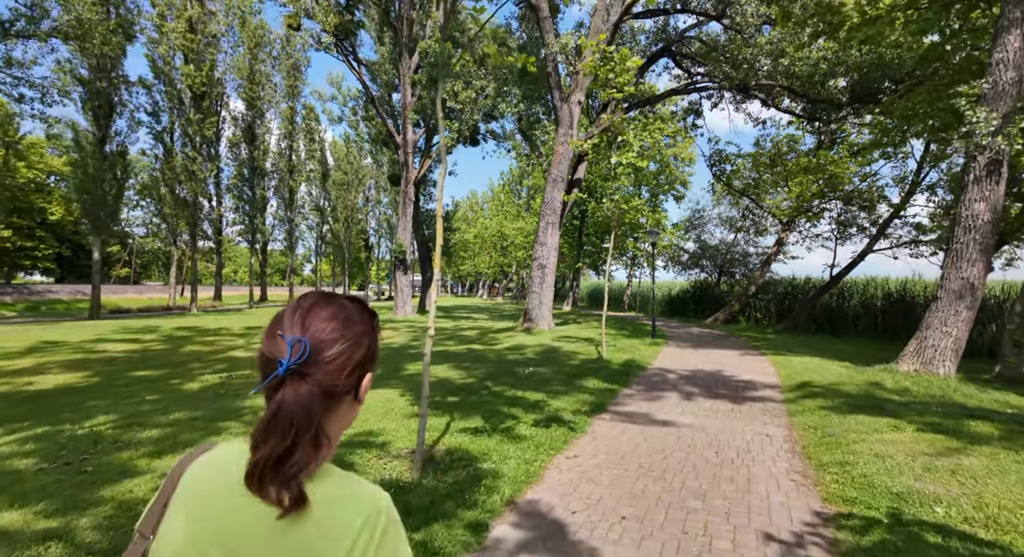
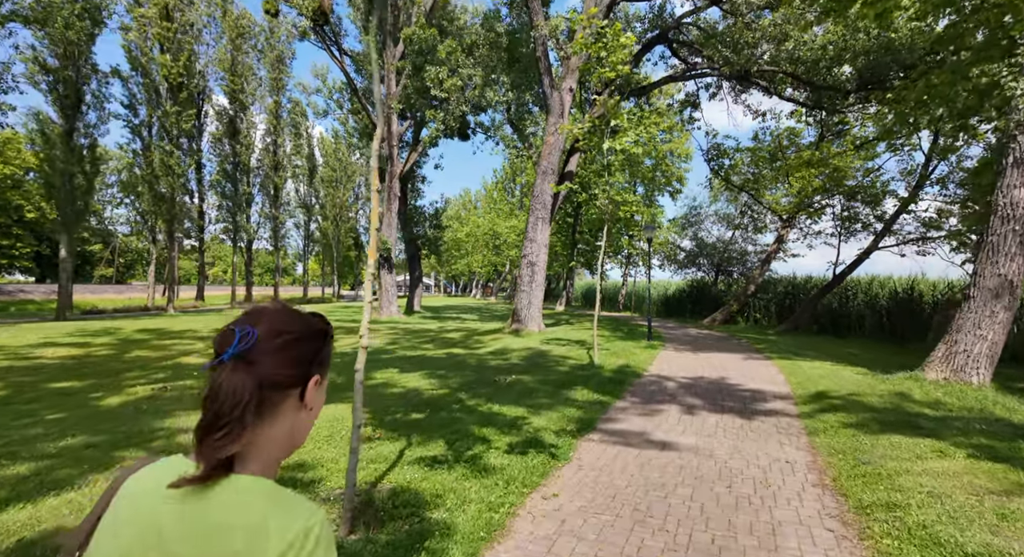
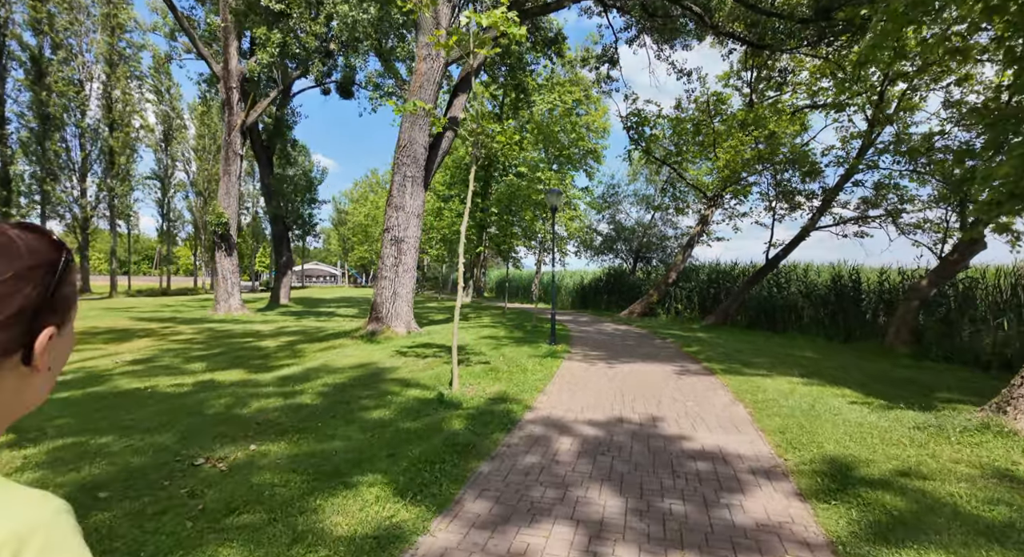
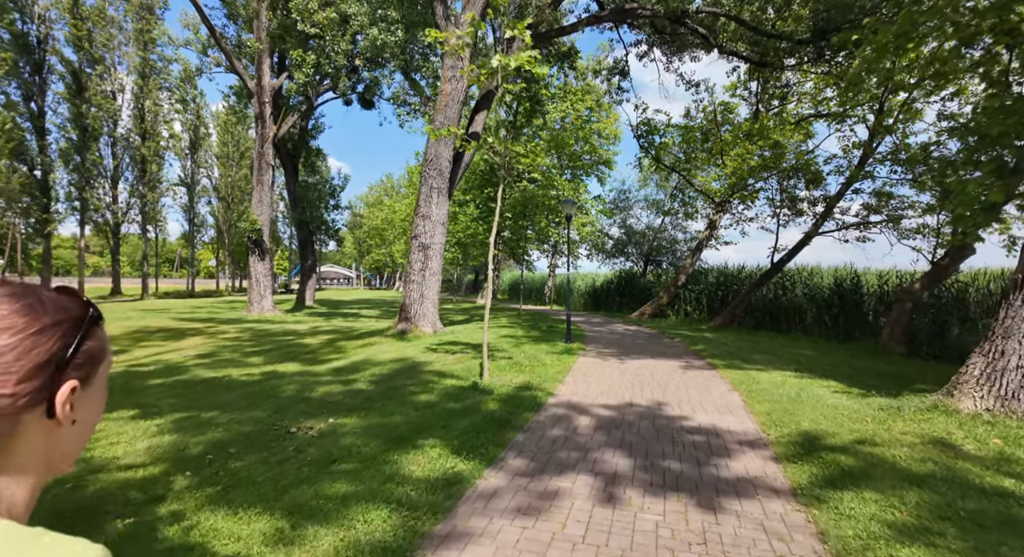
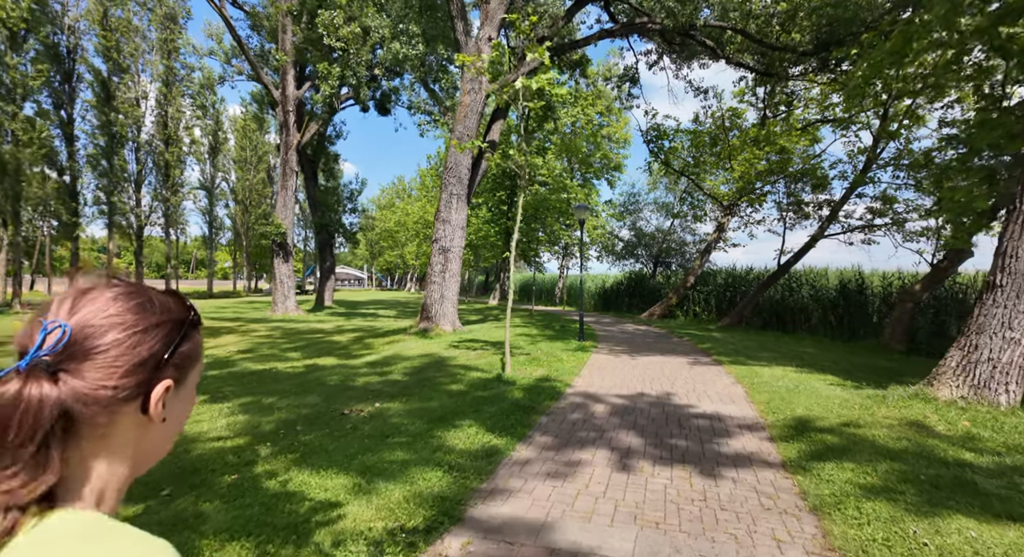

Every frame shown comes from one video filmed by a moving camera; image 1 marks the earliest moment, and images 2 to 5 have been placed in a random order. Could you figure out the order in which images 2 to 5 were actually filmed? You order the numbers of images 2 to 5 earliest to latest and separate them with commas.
2, 5, 4, 3
